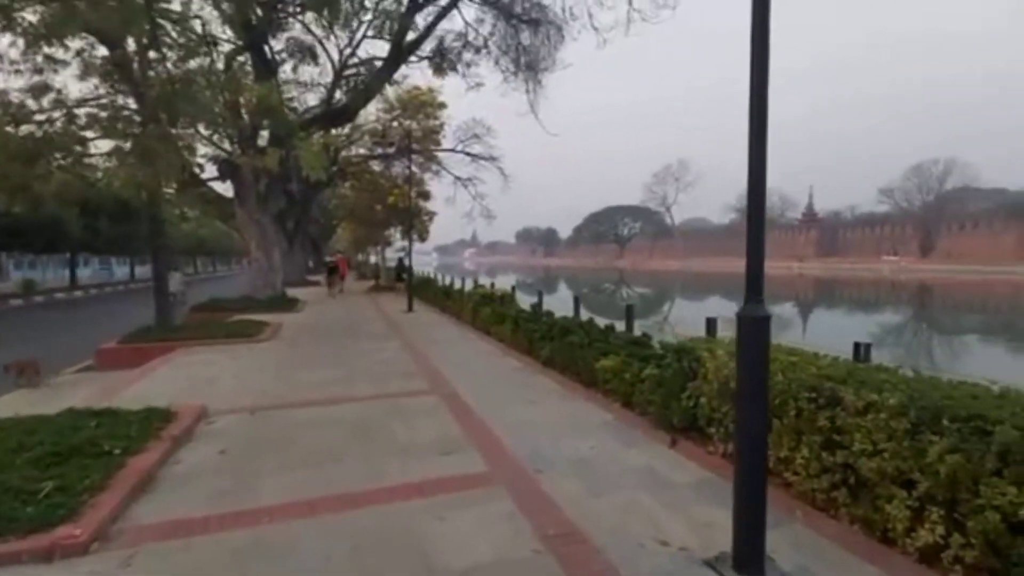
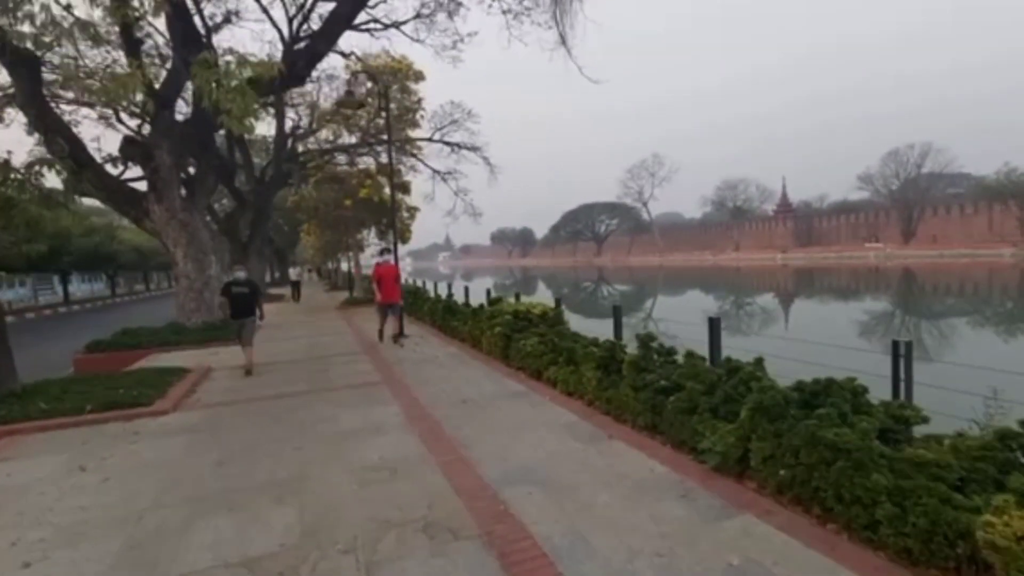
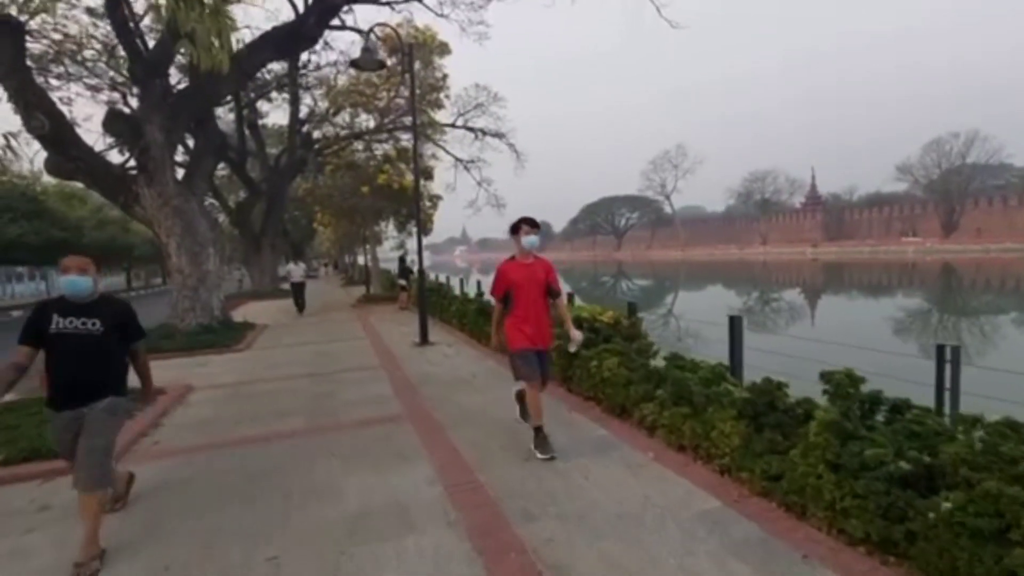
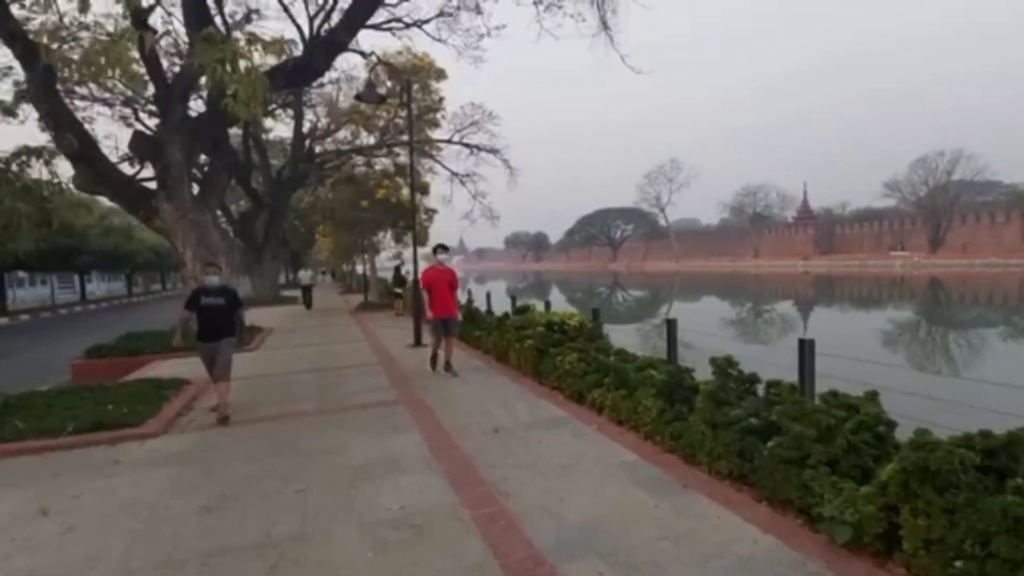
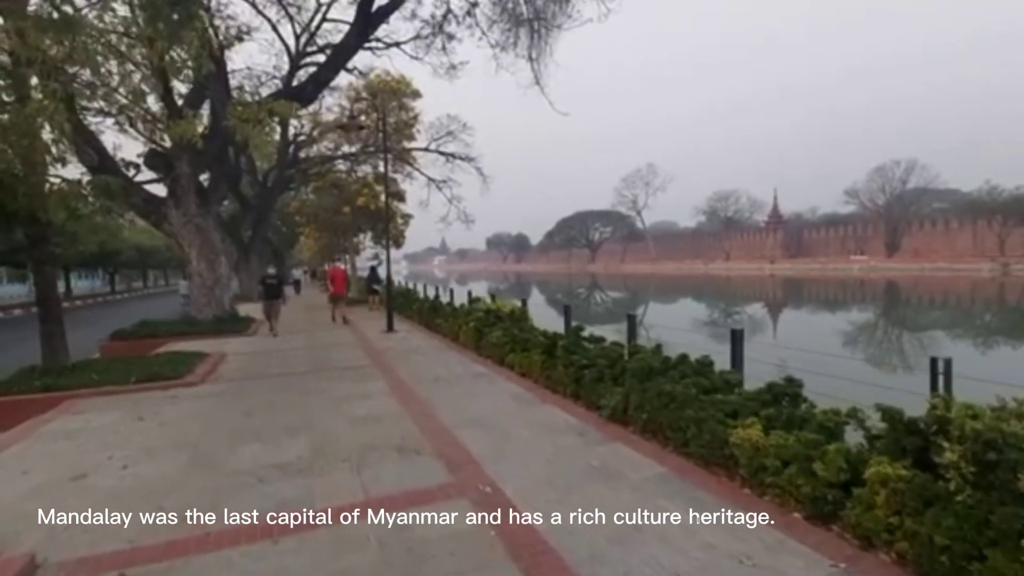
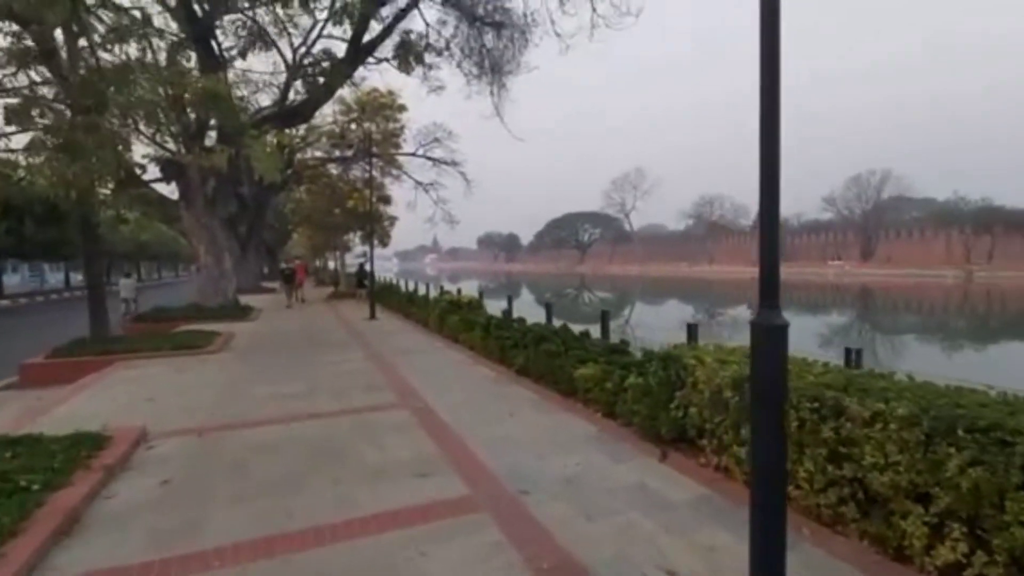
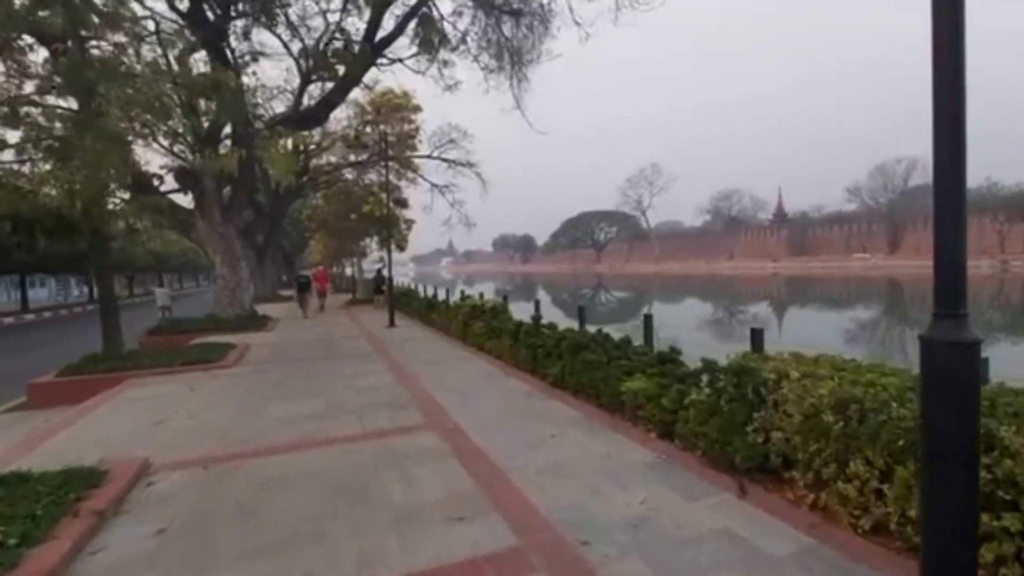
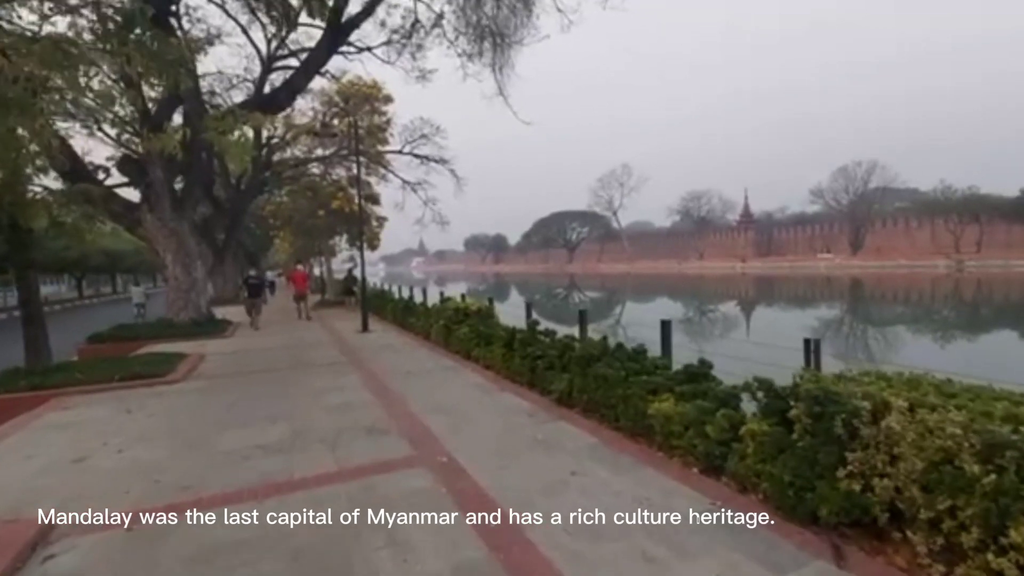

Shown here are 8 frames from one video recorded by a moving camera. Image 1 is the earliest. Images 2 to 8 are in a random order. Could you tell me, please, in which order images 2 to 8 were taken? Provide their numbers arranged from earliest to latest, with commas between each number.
6, 7, 8, 5, 2, 4, 3
